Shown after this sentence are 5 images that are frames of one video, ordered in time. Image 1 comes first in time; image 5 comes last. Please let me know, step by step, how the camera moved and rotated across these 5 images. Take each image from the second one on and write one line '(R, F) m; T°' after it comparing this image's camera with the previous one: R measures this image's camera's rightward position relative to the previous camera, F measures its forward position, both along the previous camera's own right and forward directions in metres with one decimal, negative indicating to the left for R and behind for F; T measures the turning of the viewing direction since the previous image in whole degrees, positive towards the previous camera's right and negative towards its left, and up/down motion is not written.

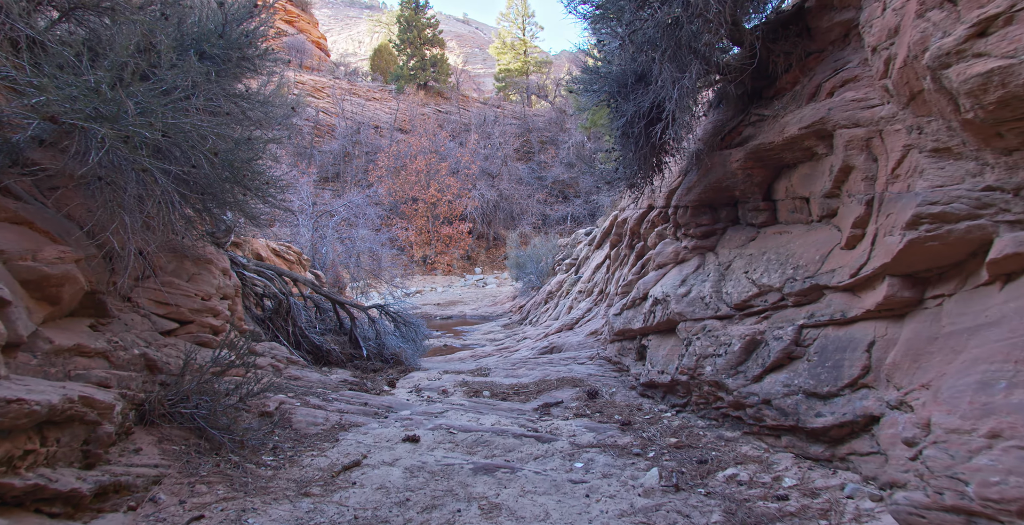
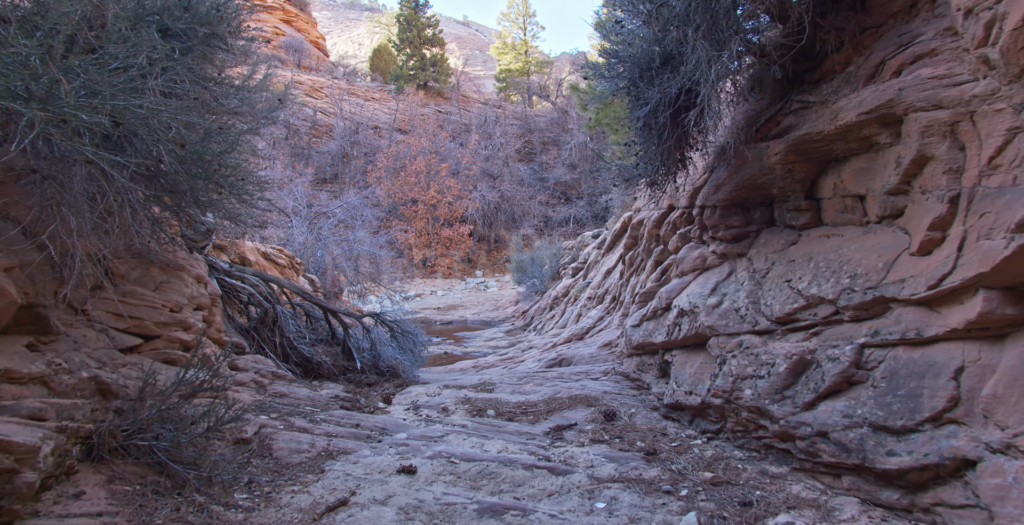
(-0.1, +0.6) m; 0°
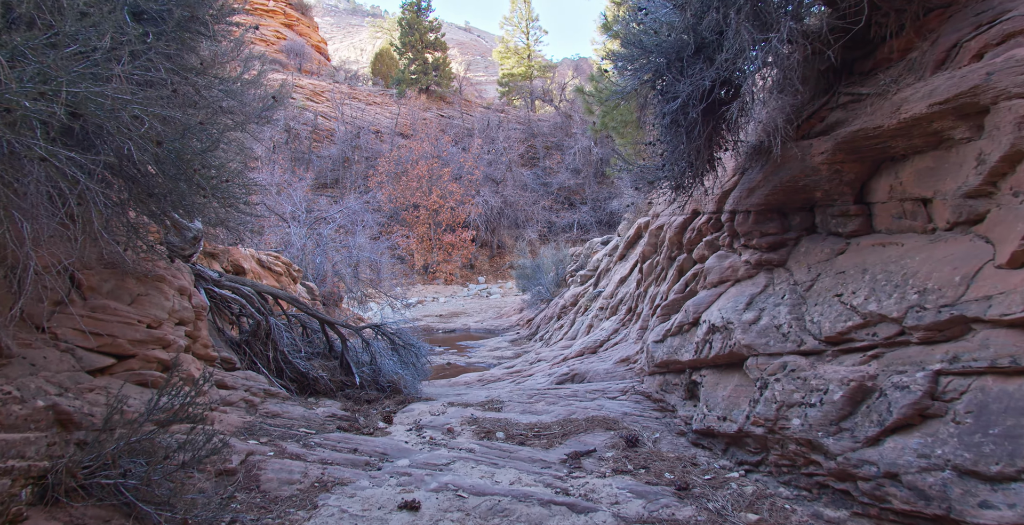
(-0.1, +0.4) m; 0°
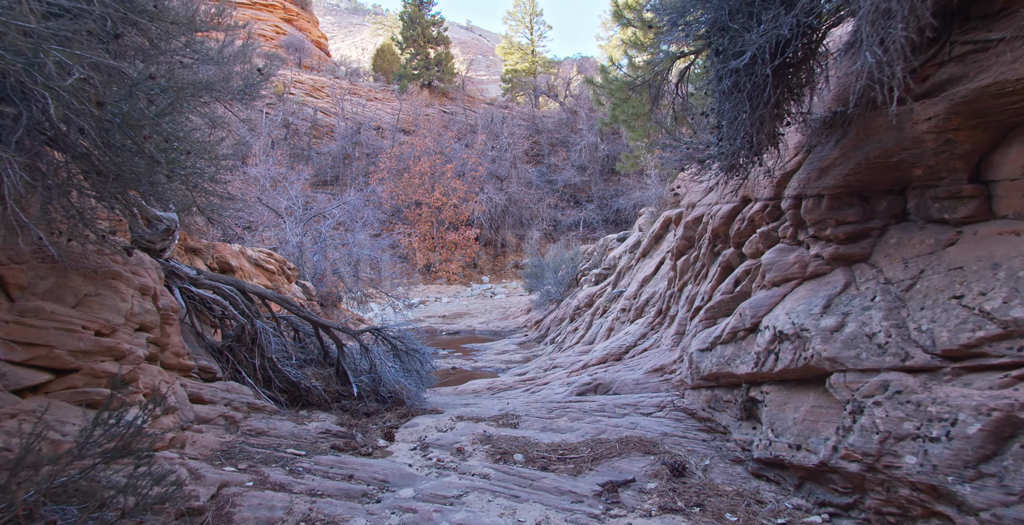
(-0.2, +0.7) m; 0°
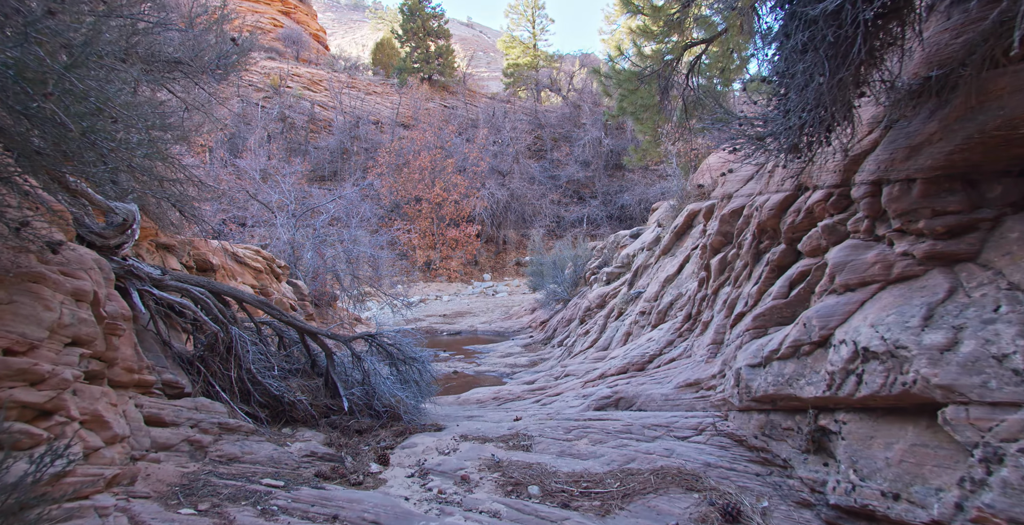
(-0.1, +0.7) m; 0°
